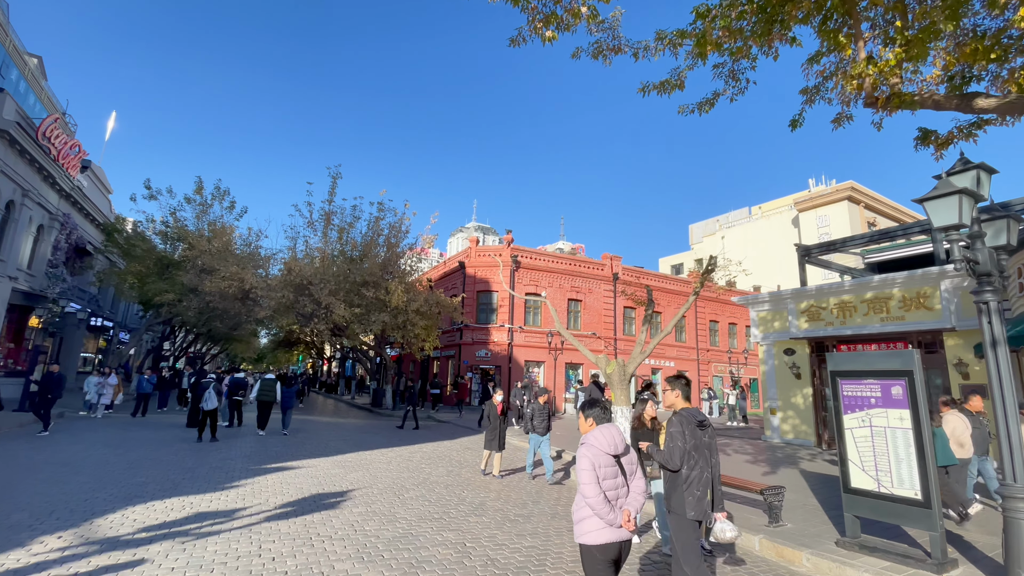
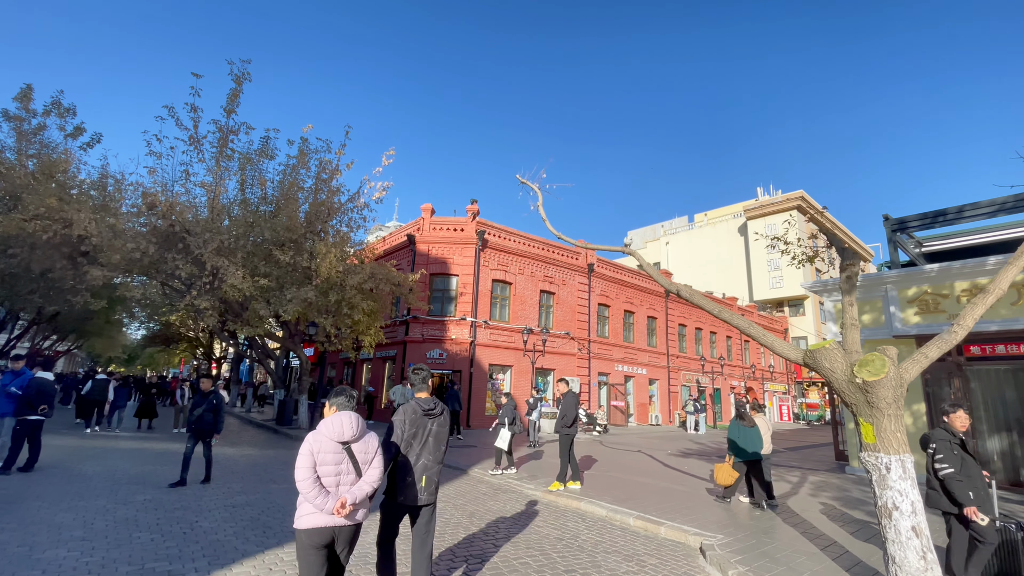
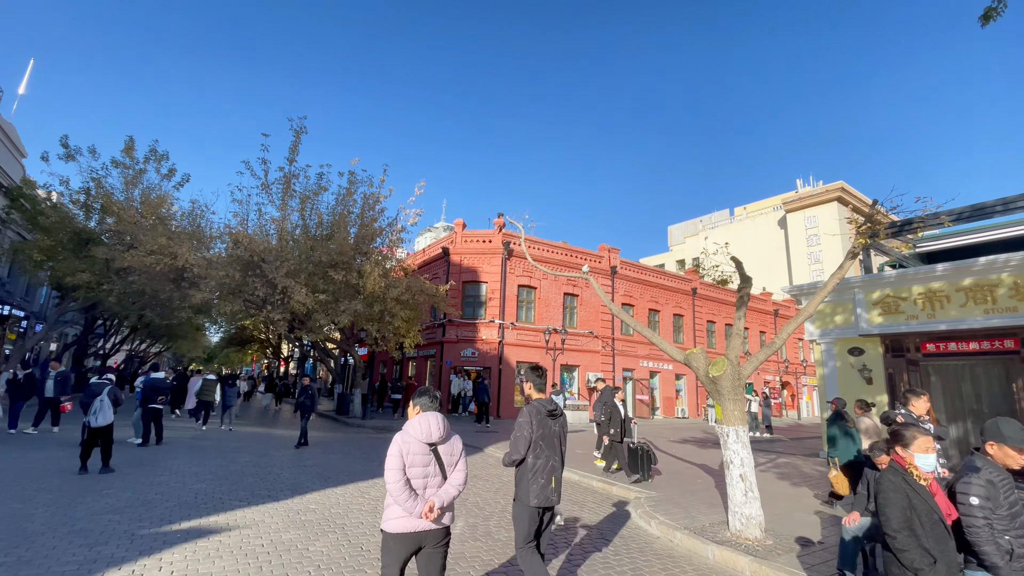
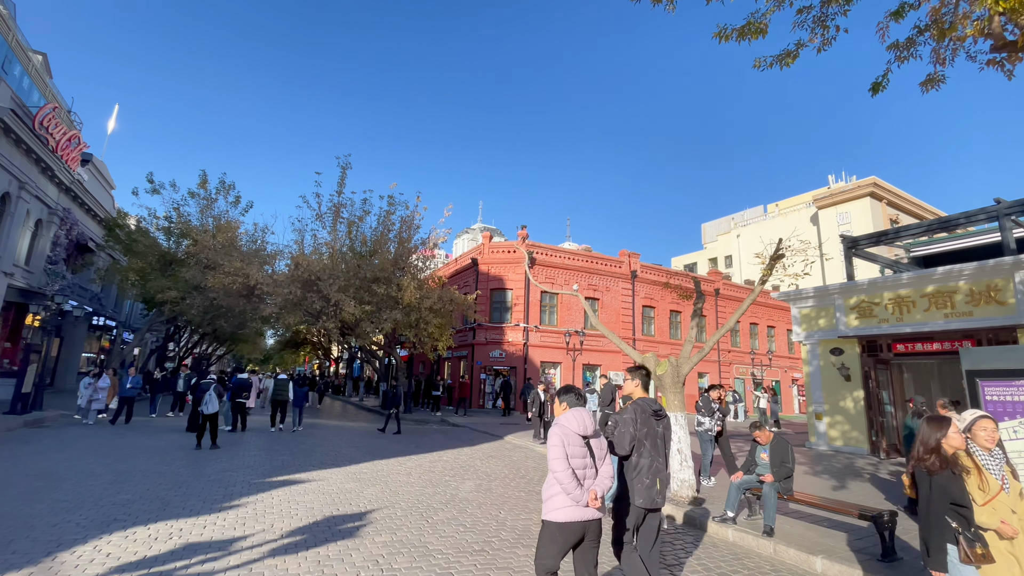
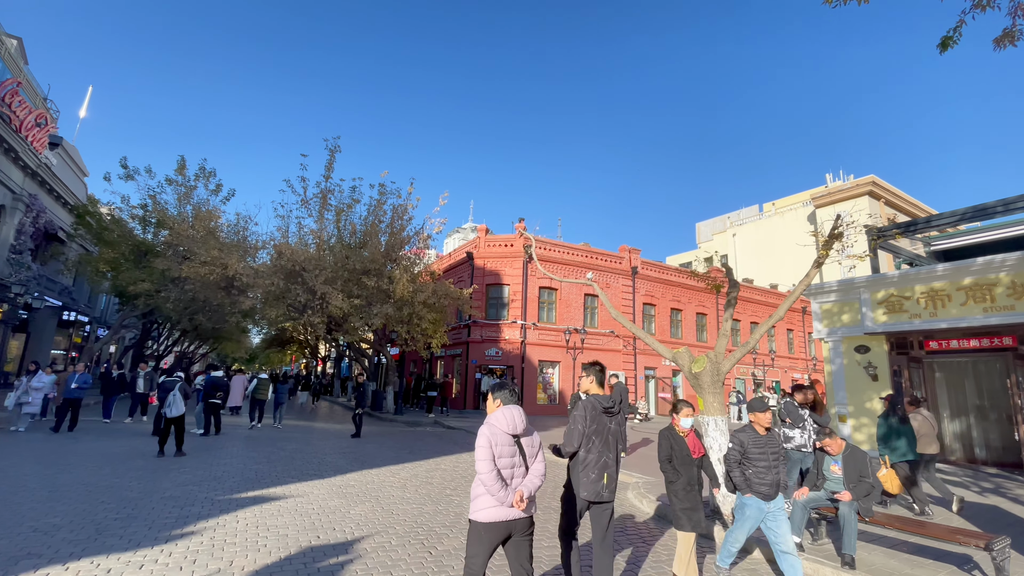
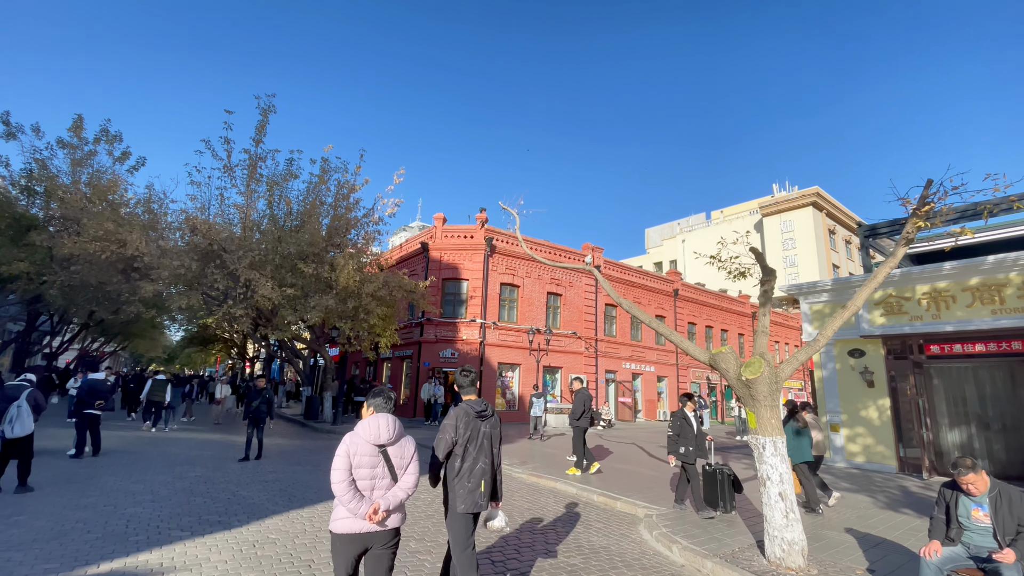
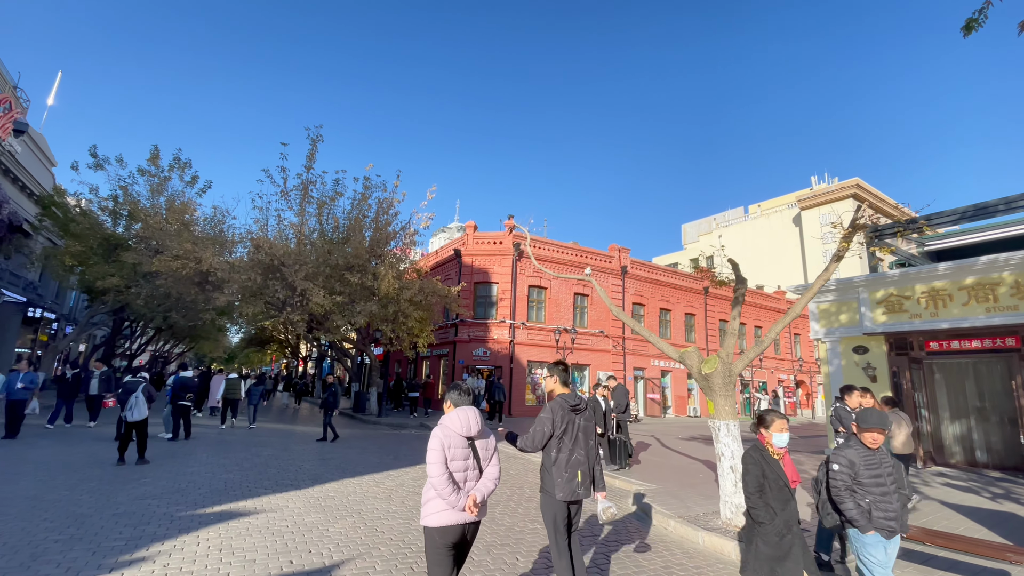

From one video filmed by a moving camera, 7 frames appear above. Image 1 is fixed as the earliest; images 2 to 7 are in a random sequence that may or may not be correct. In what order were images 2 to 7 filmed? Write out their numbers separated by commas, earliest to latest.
4, 5, 7, 3, 6, 2
